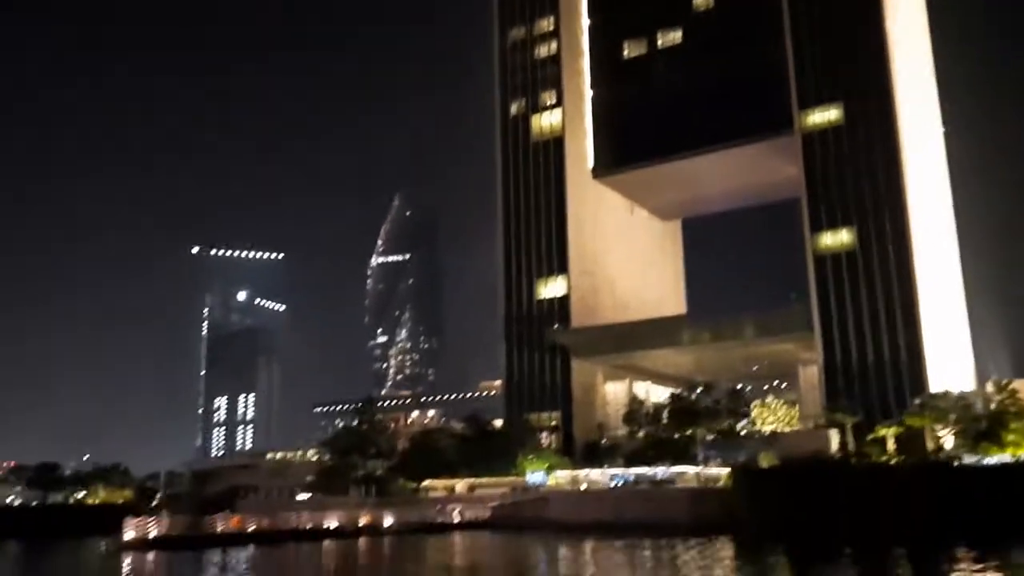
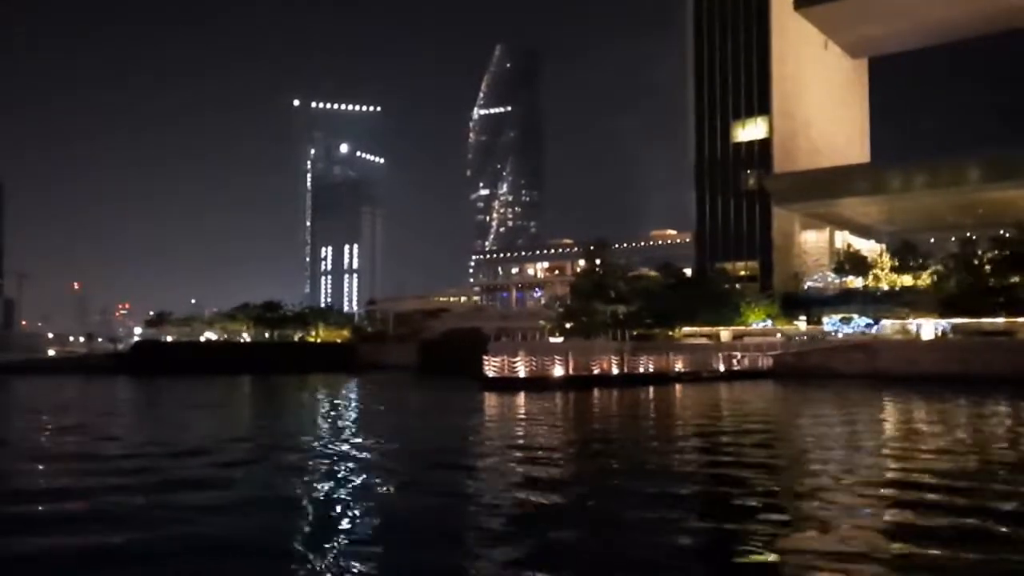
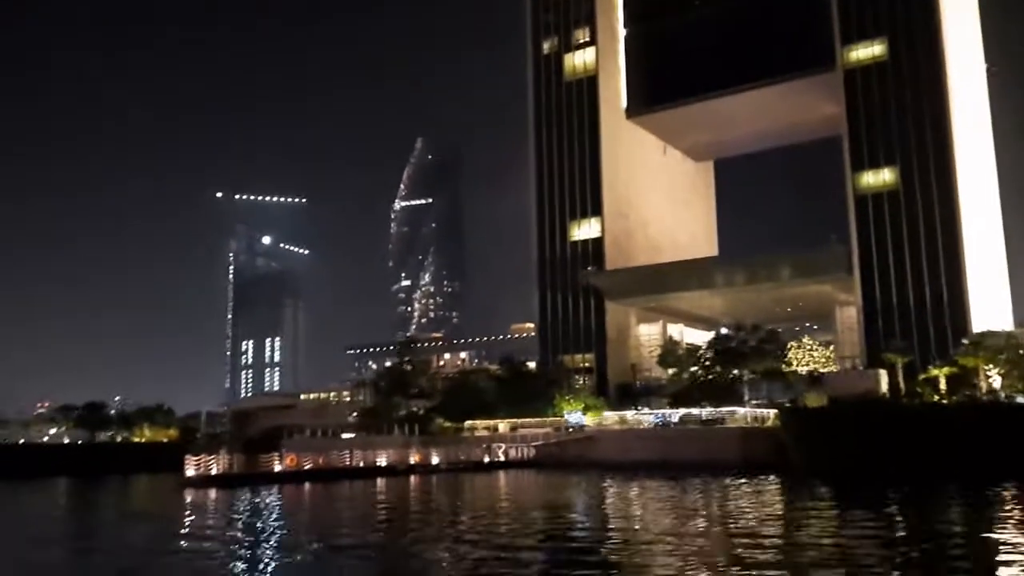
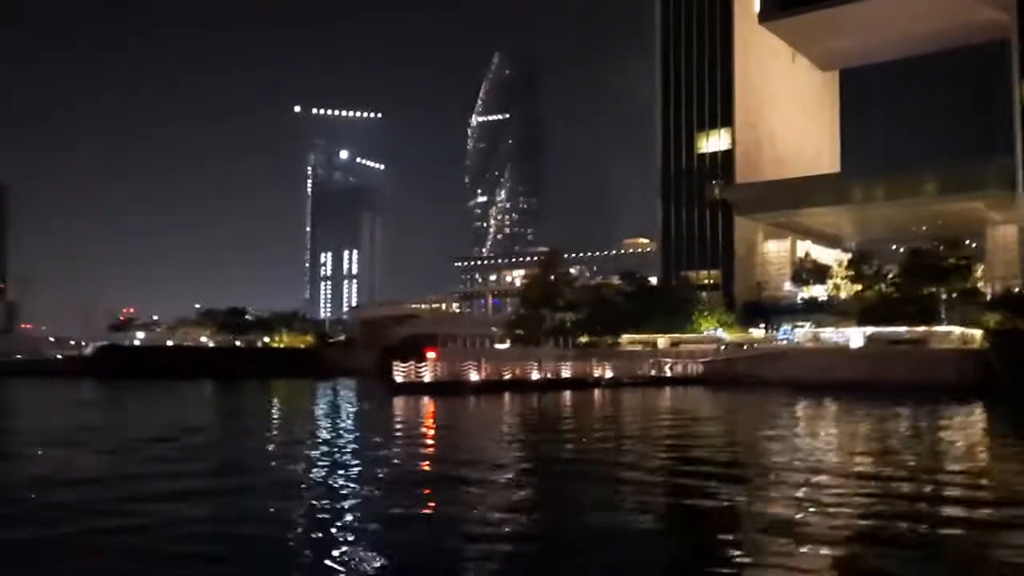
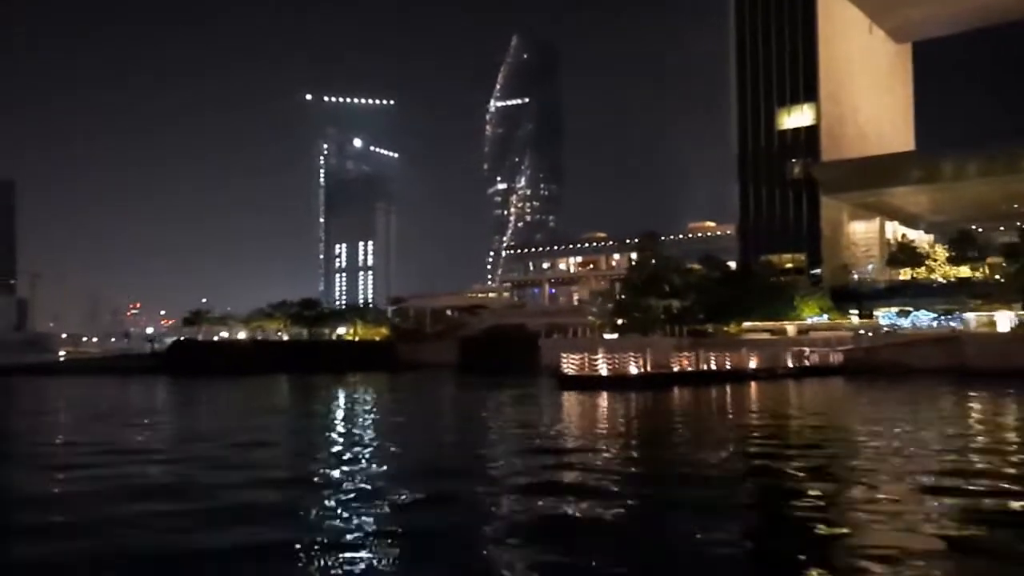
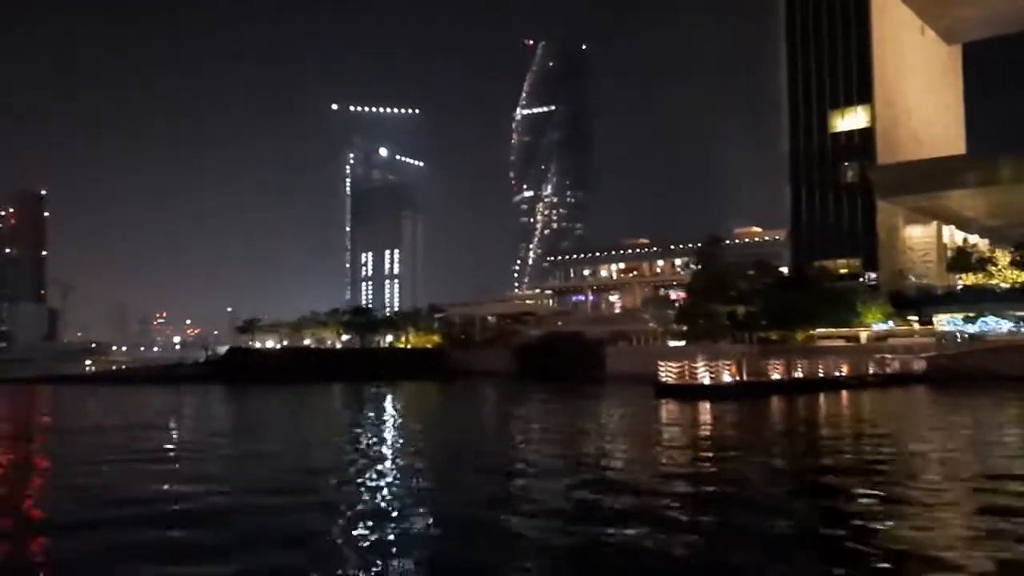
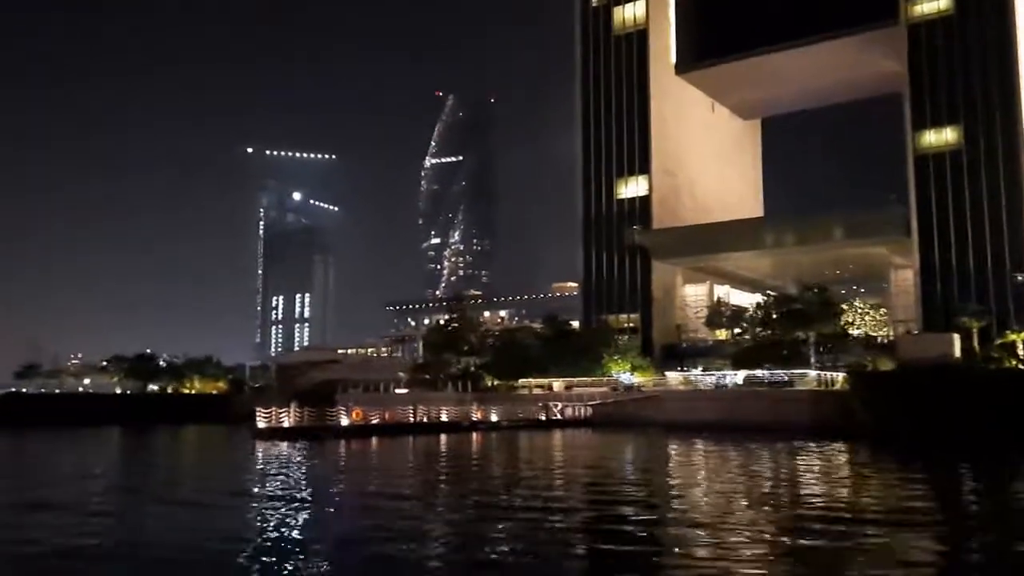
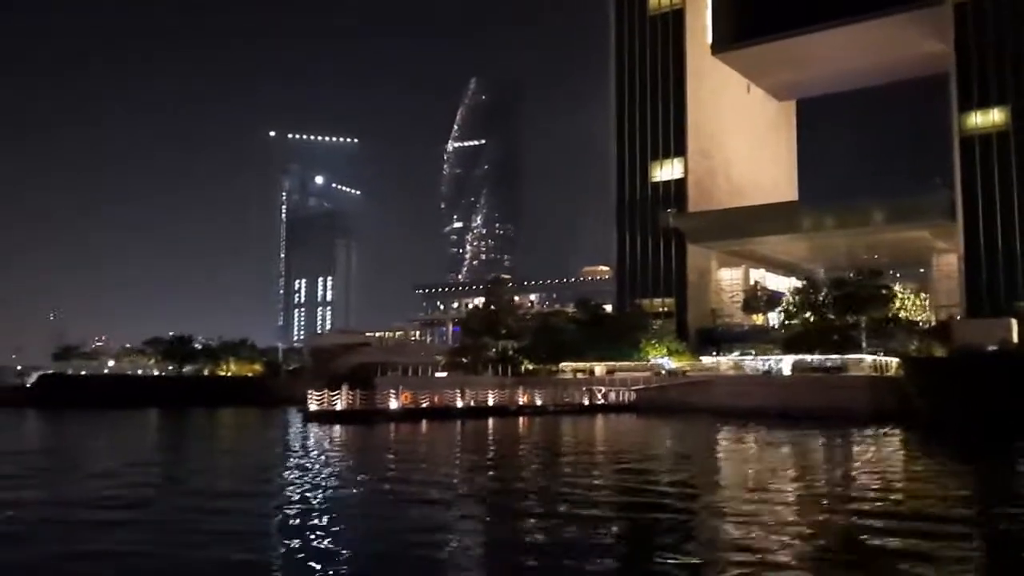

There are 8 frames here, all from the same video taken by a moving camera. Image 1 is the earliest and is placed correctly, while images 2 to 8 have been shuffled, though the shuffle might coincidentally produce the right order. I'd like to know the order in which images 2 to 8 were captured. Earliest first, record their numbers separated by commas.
3, 7, 8, 4, 2, 5, 6
